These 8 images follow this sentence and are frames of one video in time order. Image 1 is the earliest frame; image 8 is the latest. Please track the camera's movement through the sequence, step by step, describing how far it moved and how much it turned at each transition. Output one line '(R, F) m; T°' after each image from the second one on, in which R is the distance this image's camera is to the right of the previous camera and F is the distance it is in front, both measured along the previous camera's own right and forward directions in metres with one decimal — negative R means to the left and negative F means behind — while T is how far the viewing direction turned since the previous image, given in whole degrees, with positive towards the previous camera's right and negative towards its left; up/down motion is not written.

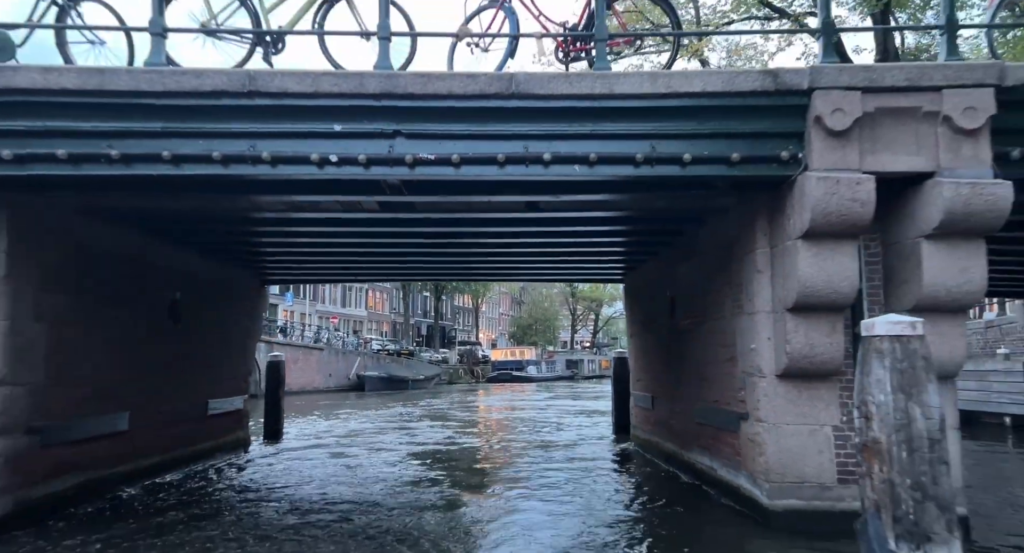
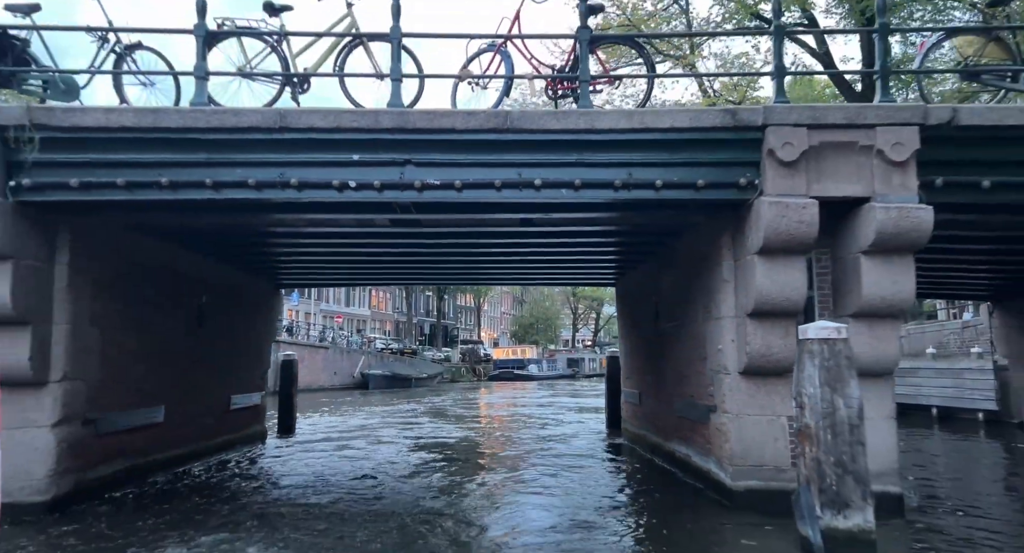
(+0.1, -0.9) m; 0°
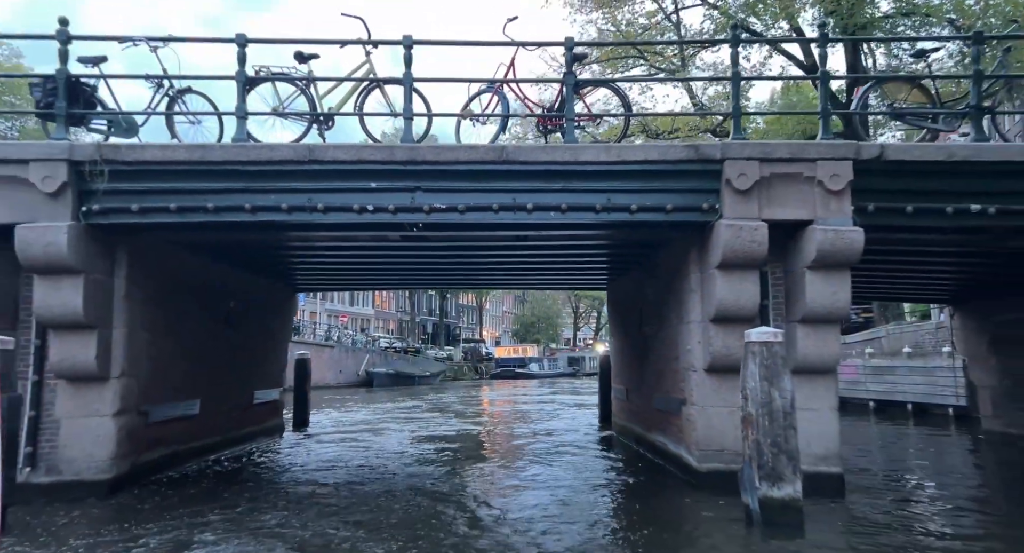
(+0.1, -1.1) m; 0°
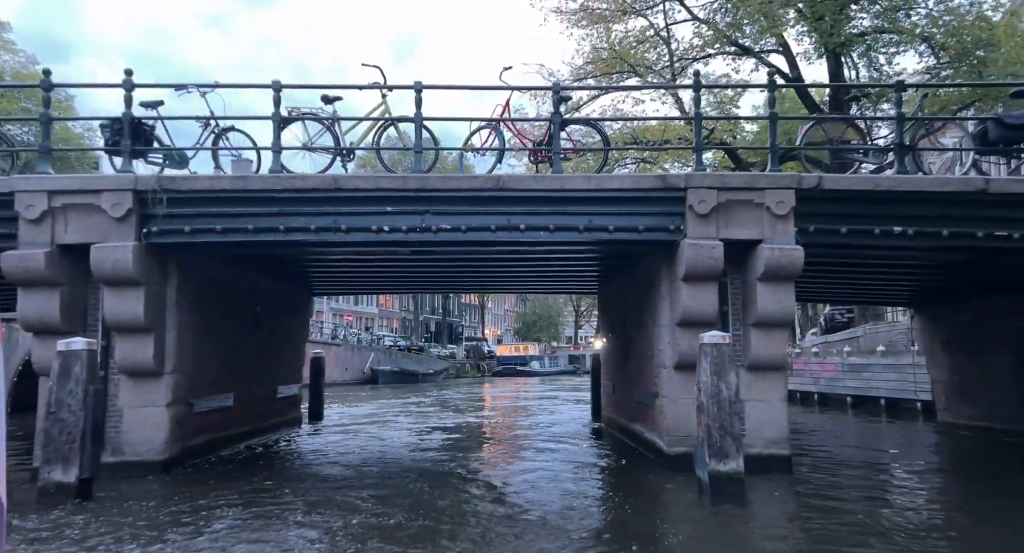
(+0.1, -1.3) m; 0°
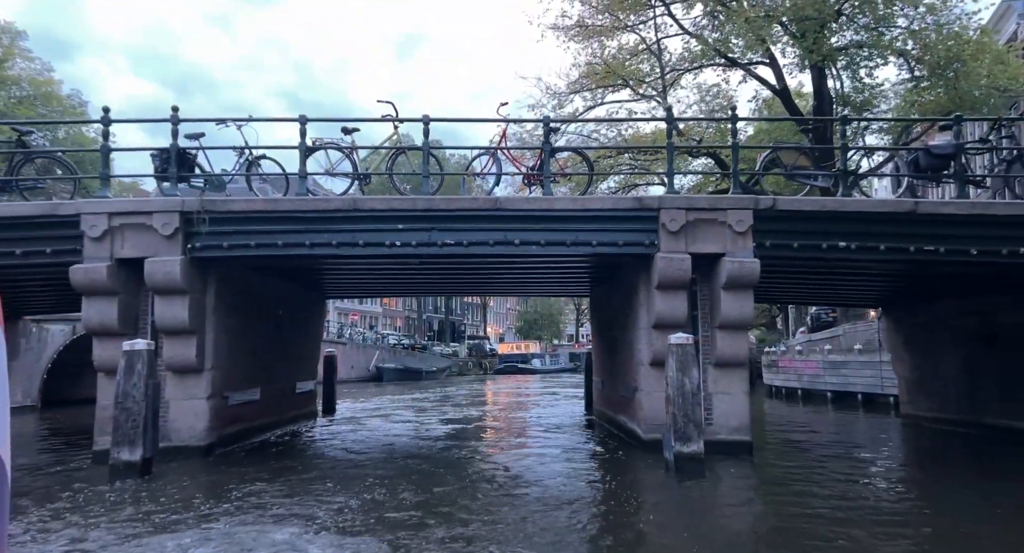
(+0.1, -1.3) m; 0°
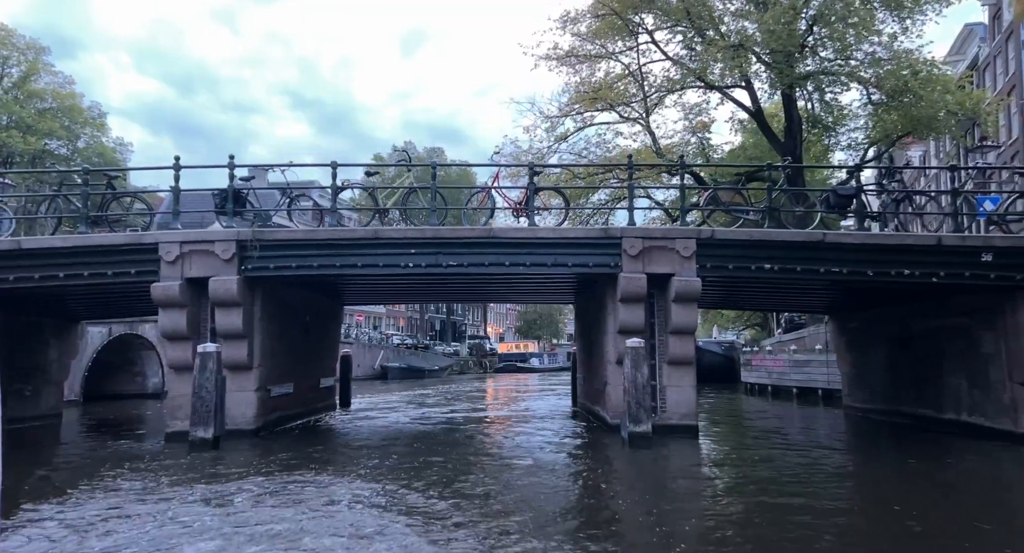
(+0.2, -2.3) m; 0°
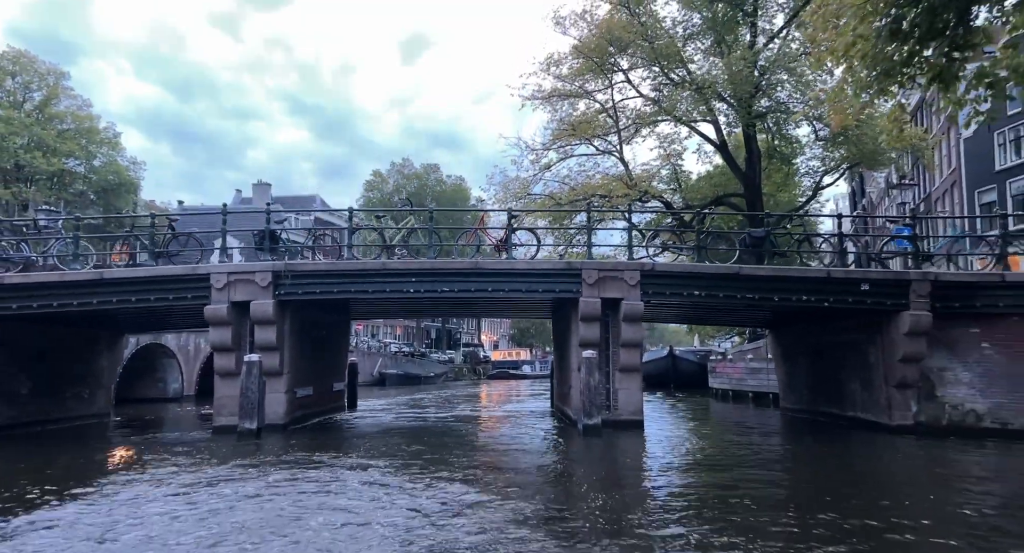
(+0.3, -2.9) m; 0°
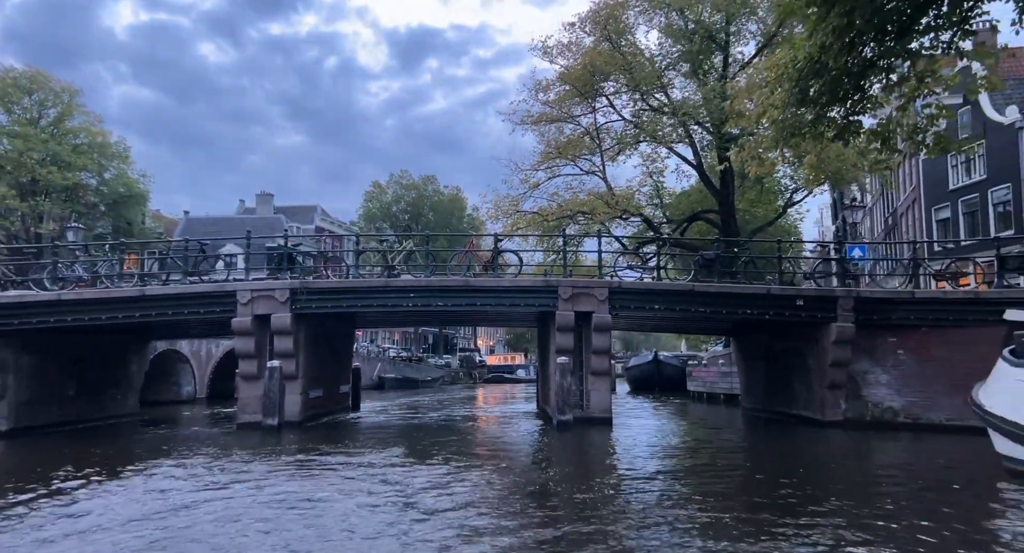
(+0.3, -2.3) m; 0°
